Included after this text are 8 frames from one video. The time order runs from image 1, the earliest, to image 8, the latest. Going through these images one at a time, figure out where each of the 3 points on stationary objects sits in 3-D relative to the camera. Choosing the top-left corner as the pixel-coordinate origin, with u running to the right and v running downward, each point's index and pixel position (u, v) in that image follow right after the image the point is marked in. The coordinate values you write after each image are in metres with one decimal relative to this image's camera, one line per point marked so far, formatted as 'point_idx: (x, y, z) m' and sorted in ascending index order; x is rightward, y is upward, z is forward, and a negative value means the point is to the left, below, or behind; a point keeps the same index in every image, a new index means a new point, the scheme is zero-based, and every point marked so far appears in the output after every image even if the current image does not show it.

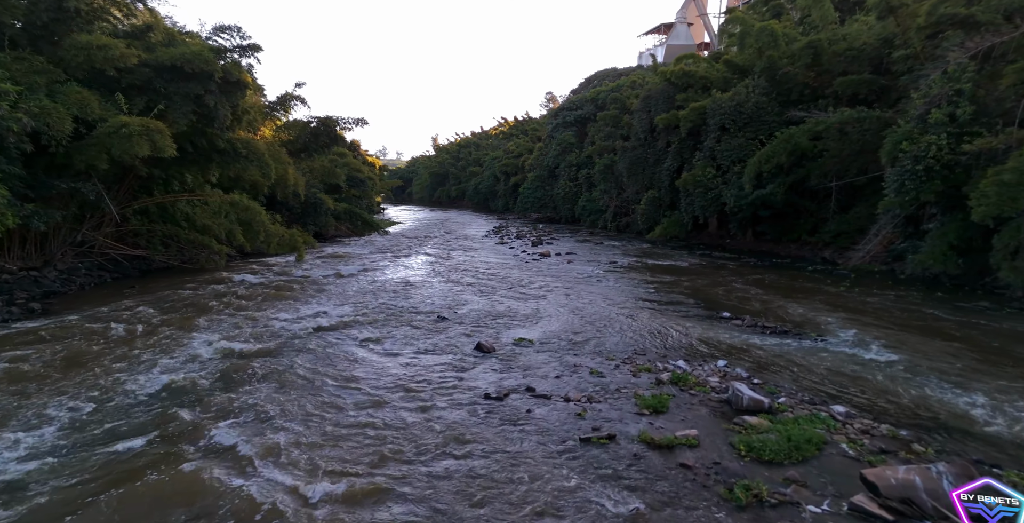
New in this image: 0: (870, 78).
0: (+10.4, +5.3, +16.2) m
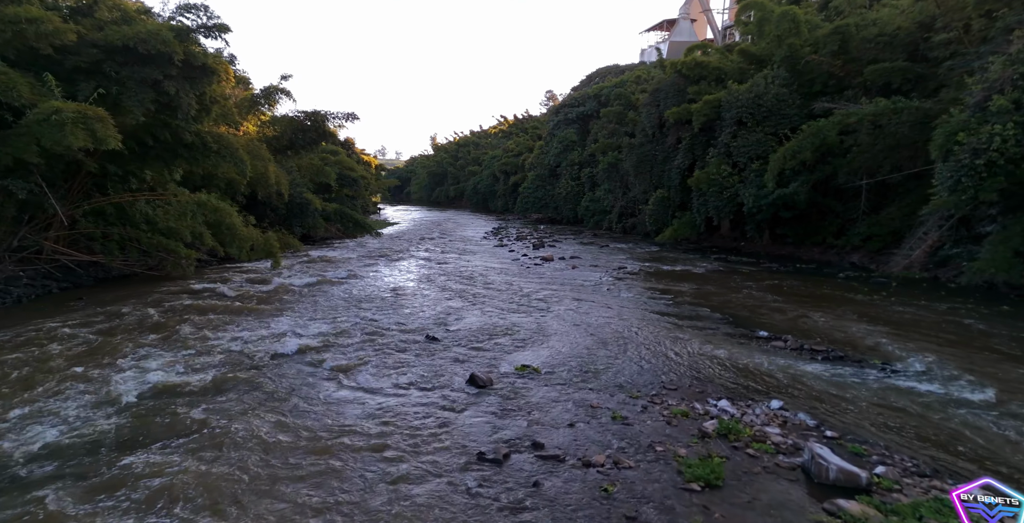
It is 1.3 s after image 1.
0: (+10.4, +5.2, +14.7) m
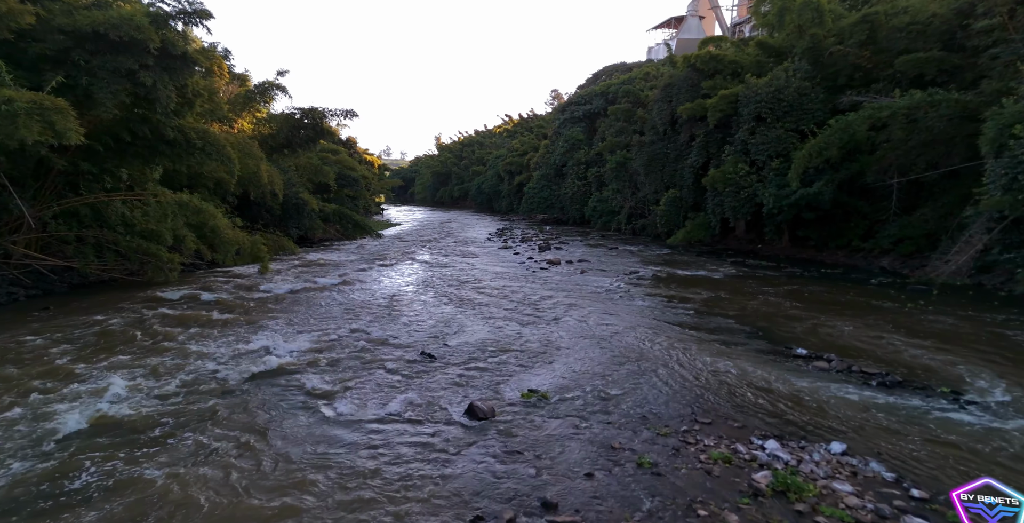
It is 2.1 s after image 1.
0: (+10.5, +5.0, +13.7) m
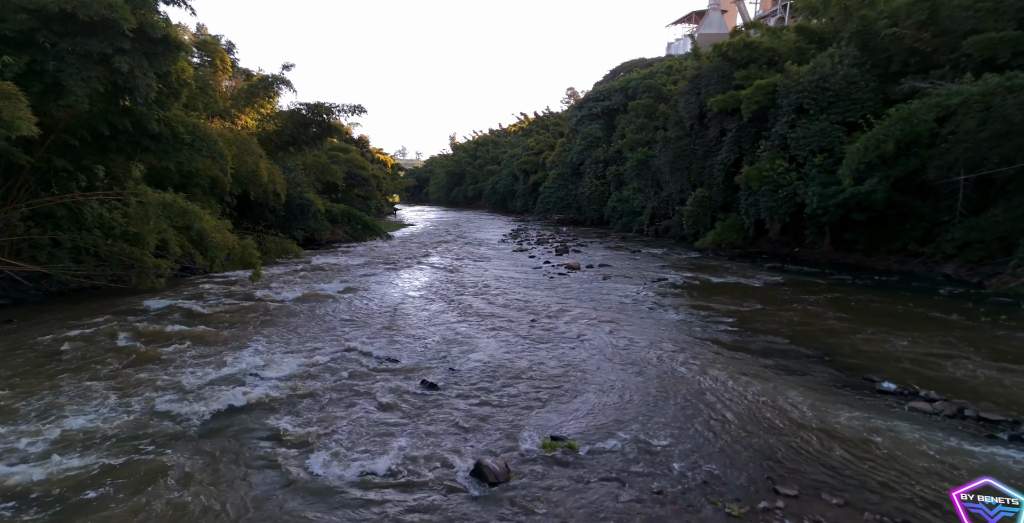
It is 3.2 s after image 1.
0: (+10.9, +4.9, +12.0) m
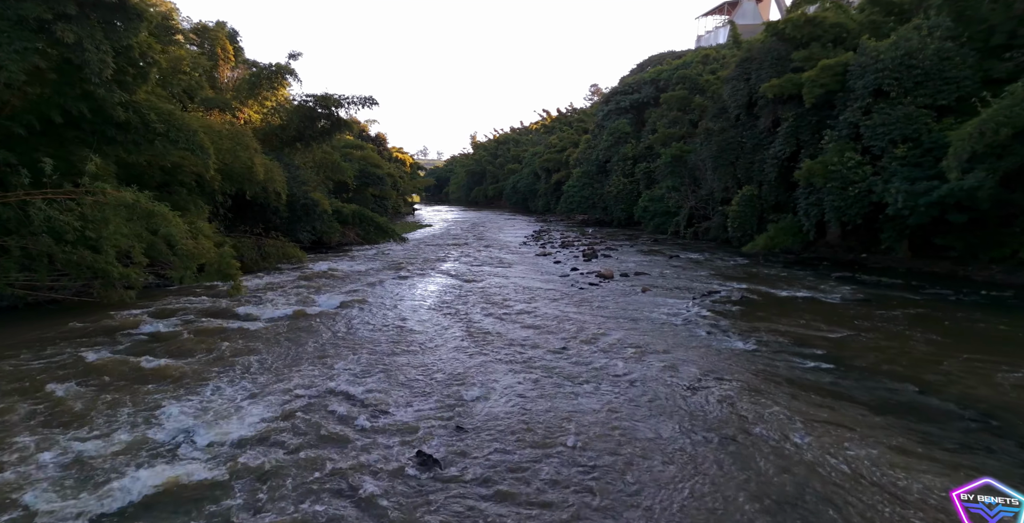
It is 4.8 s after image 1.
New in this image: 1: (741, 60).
0: (+11.4, +4.7, +9.6) m
1: (+7.6, +6.7, +18.6) m
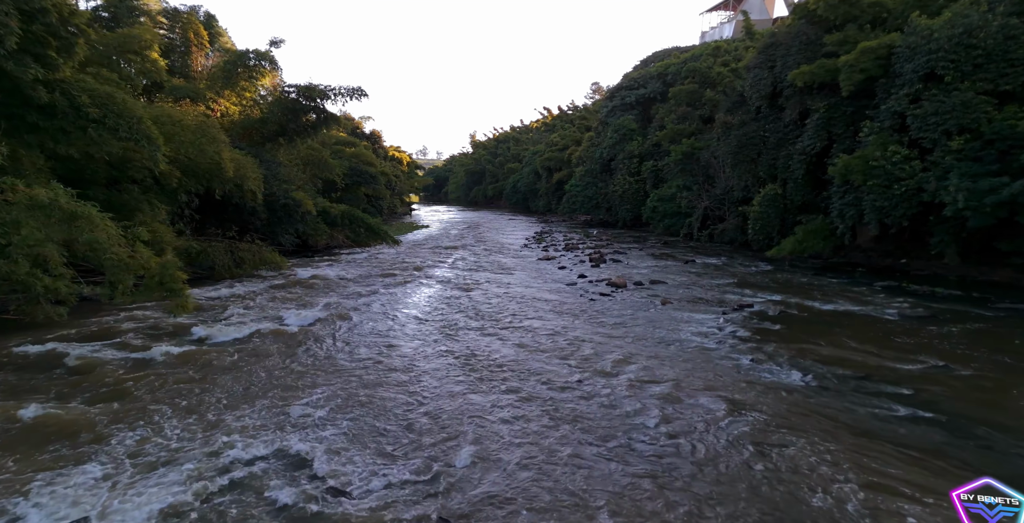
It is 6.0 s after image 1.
0: (+11.5, +4.5, +7.9) m
1: (+7.6, +6.5, +17.0) m
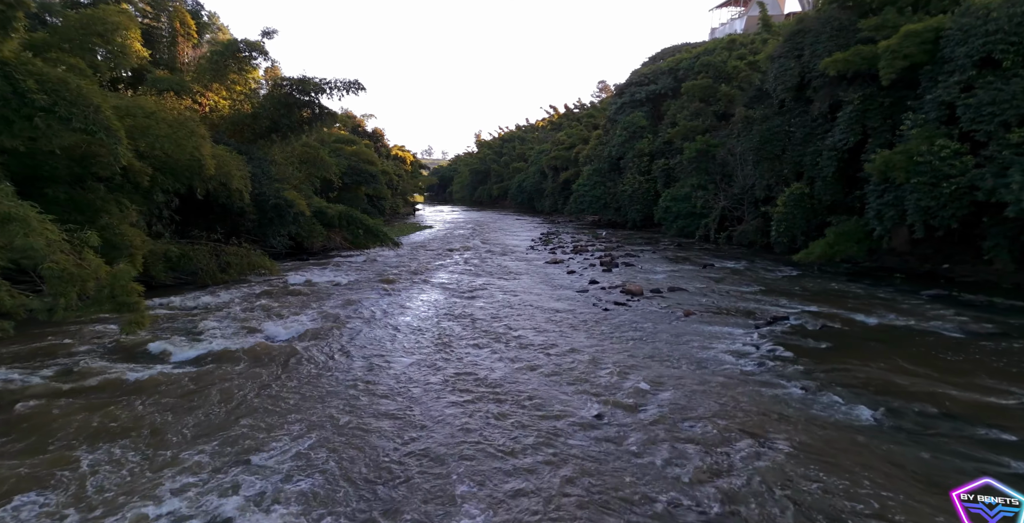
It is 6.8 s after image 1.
0: (+11.5, +4.4, +6.7) m
1: (+7.8, +6.4, +15.7) m
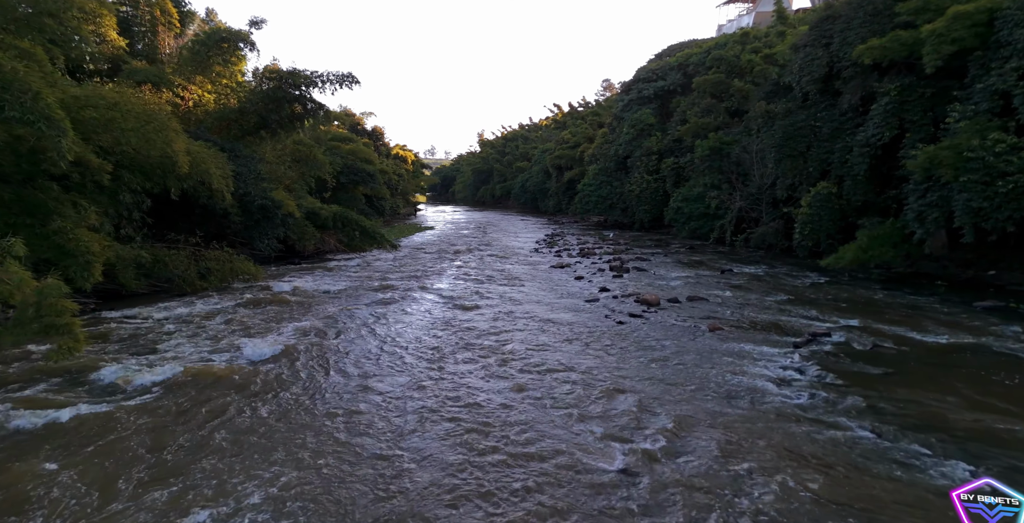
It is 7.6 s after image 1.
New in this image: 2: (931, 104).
0: (+11.6, +4.2, +5.5) m
1: (+7.9, +6.3, +14.5) m
2: (+8.9, +3.4, +11.9) m
